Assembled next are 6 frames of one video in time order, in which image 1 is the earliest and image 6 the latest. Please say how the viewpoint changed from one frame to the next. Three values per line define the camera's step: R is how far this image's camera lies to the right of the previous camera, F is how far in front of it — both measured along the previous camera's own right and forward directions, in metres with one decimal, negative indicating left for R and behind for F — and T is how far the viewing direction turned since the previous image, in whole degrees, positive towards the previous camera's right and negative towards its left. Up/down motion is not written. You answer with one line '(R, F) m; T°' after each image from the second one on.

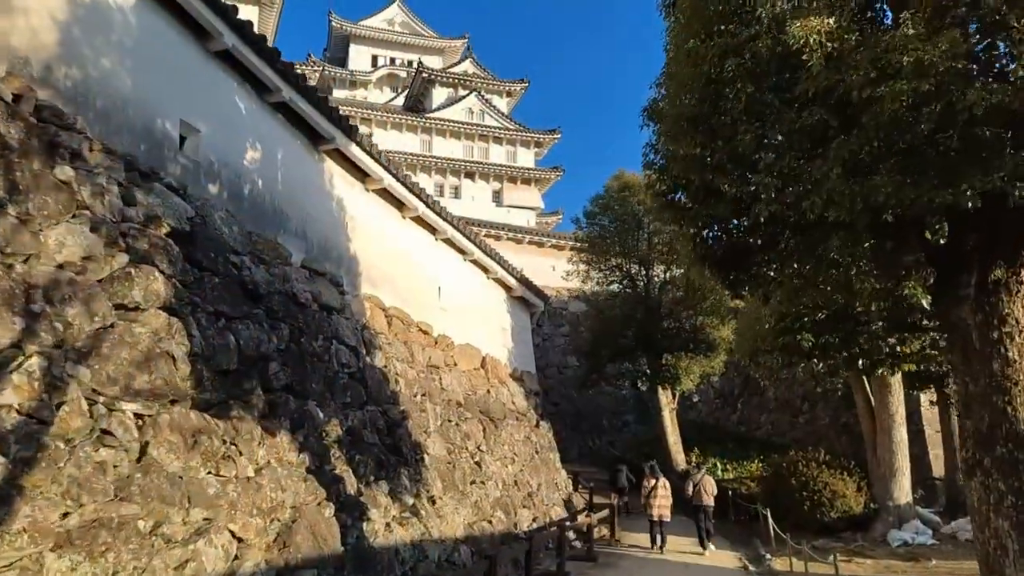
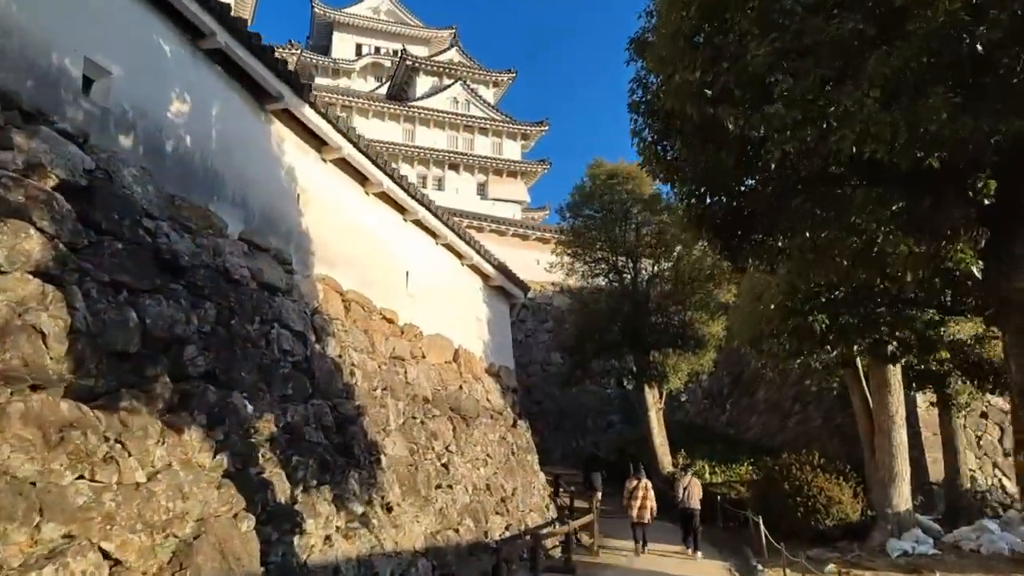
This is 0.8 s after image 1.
(+0.2, +0.9) m; +1°
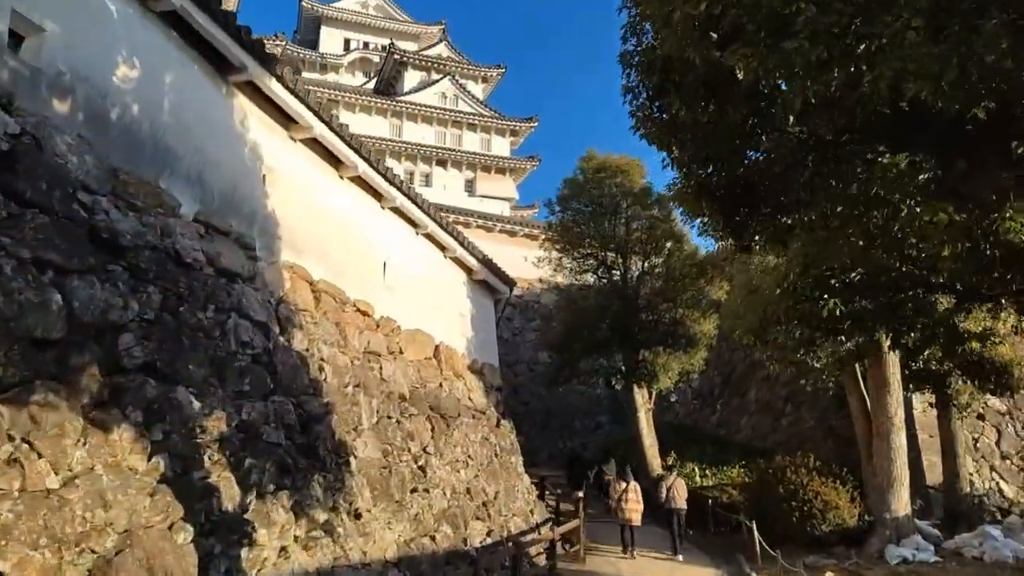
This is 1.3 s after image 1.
(+0.1, +0.5) m; +1°
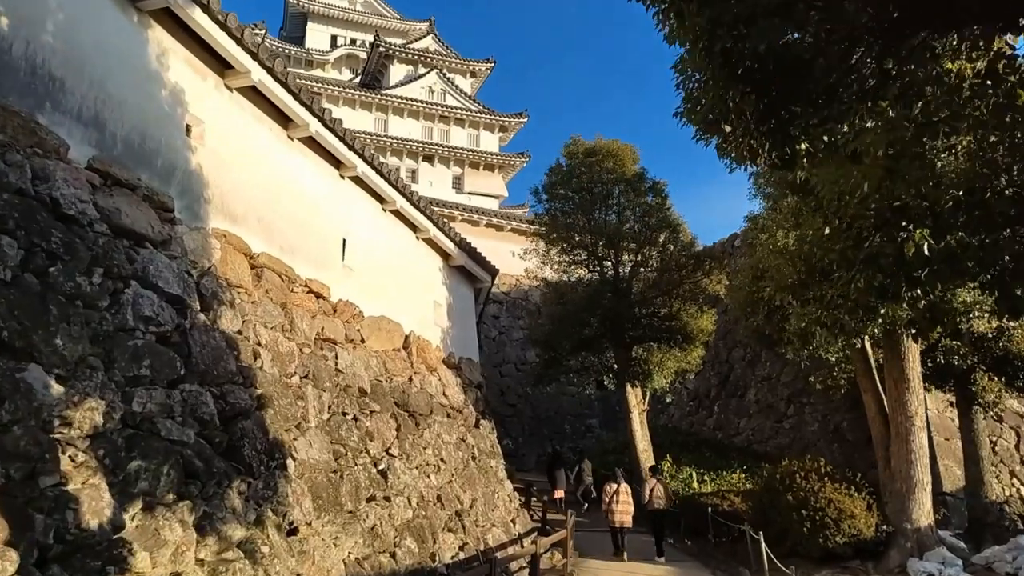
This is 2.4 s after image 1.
(+0.2, +1.1) m; +1°
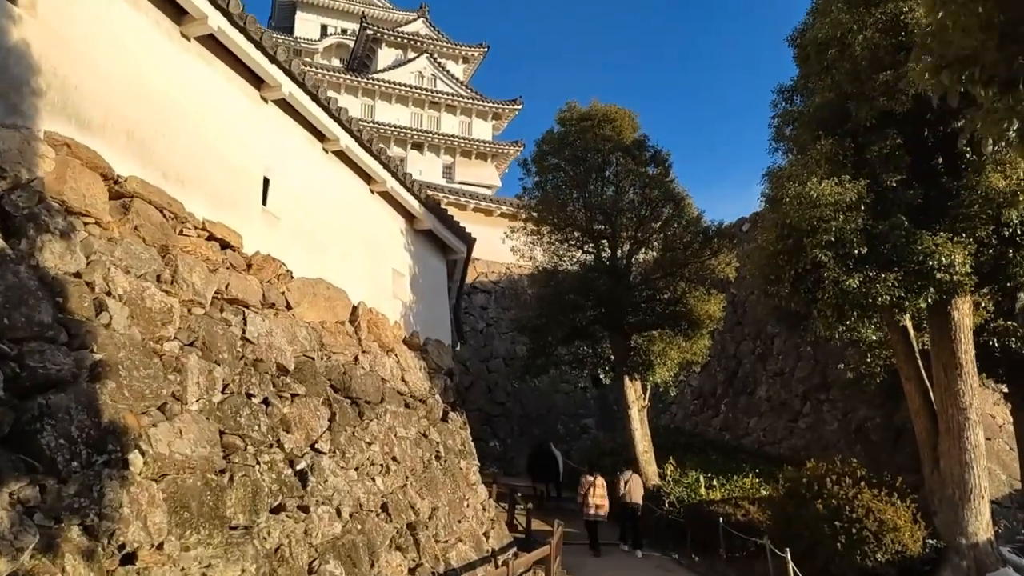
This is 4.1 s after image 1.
(+0.3, +1.7) m; 0°
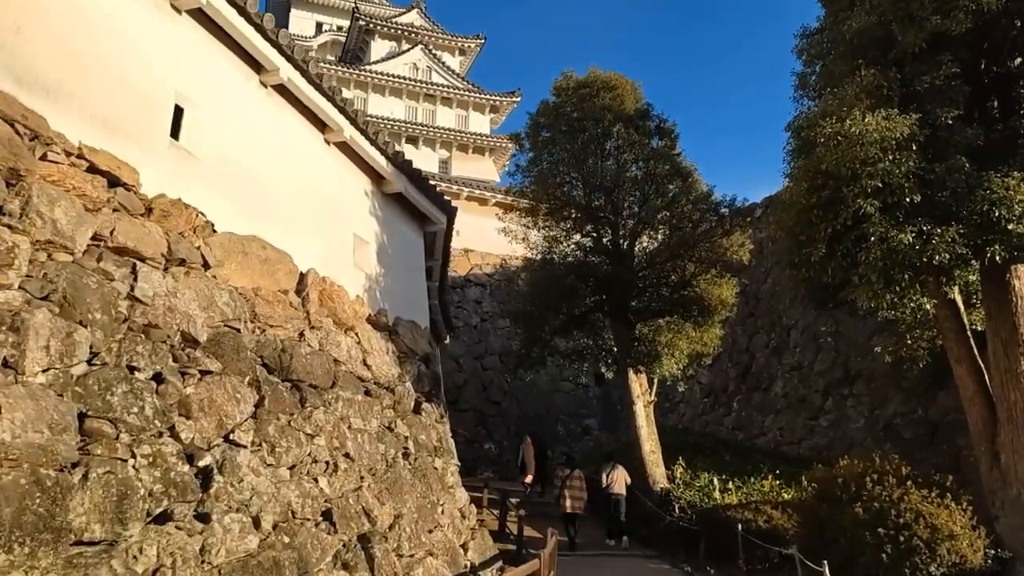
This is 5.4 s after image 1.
(+0.2, +1.2) m; 0°
